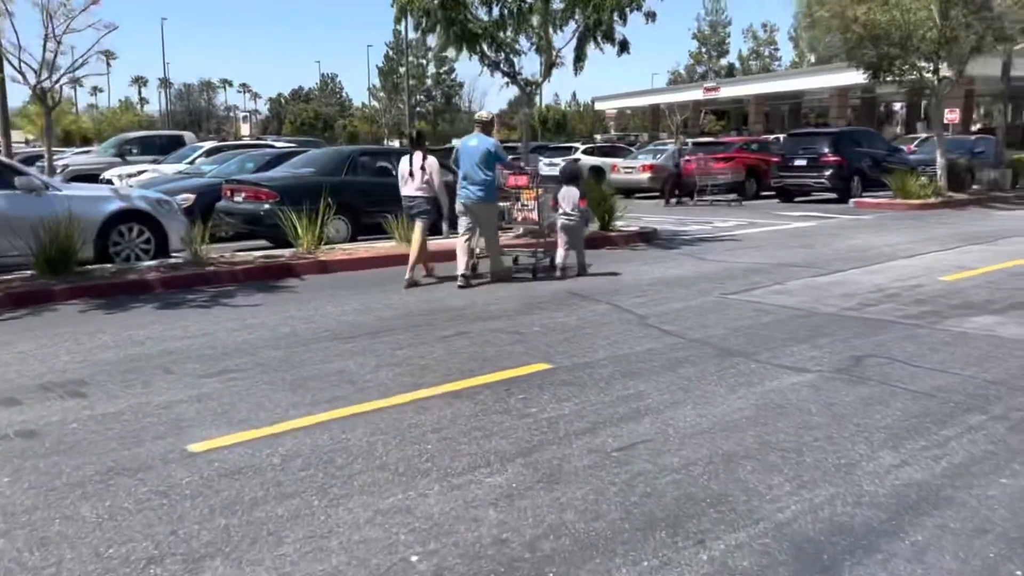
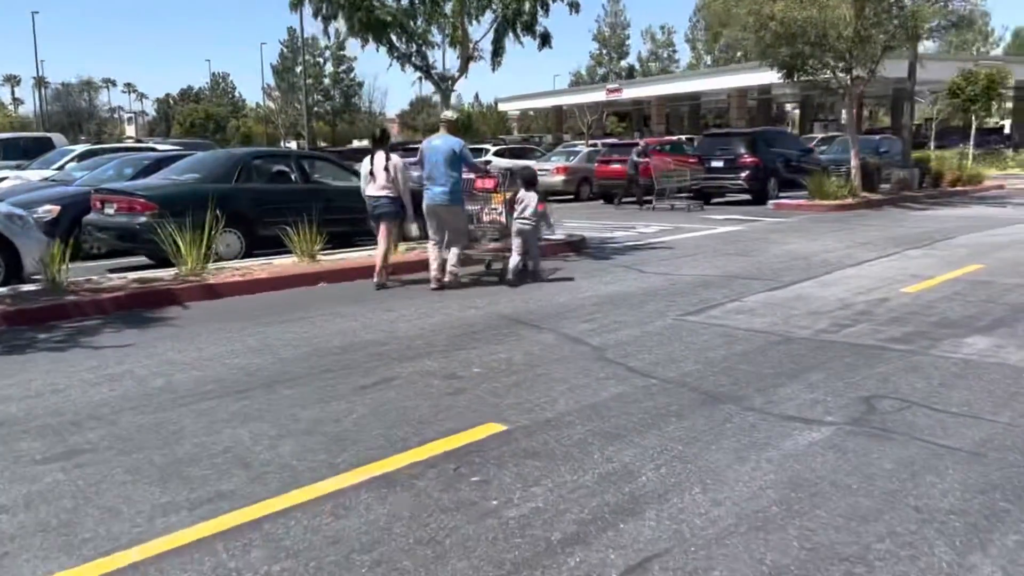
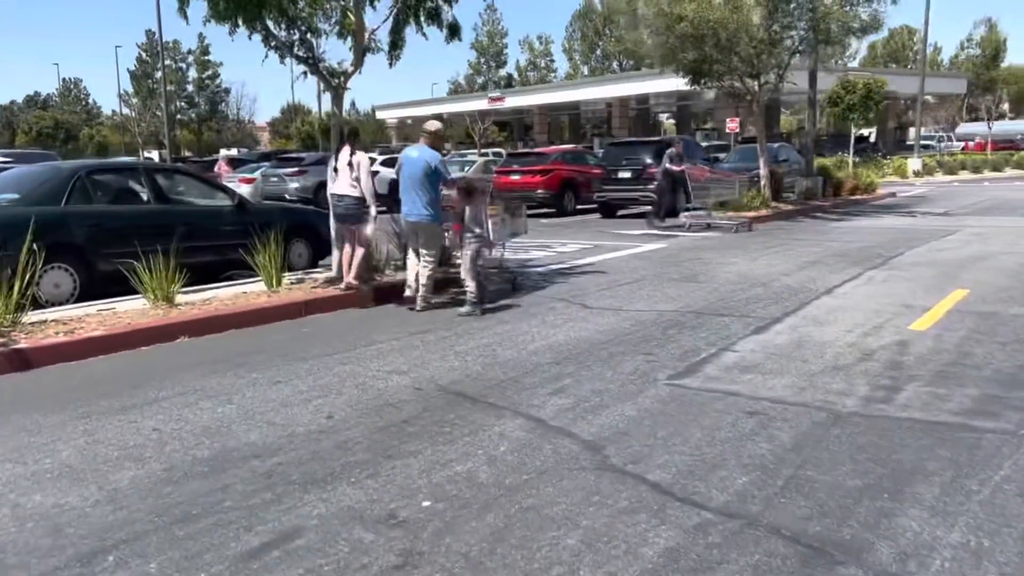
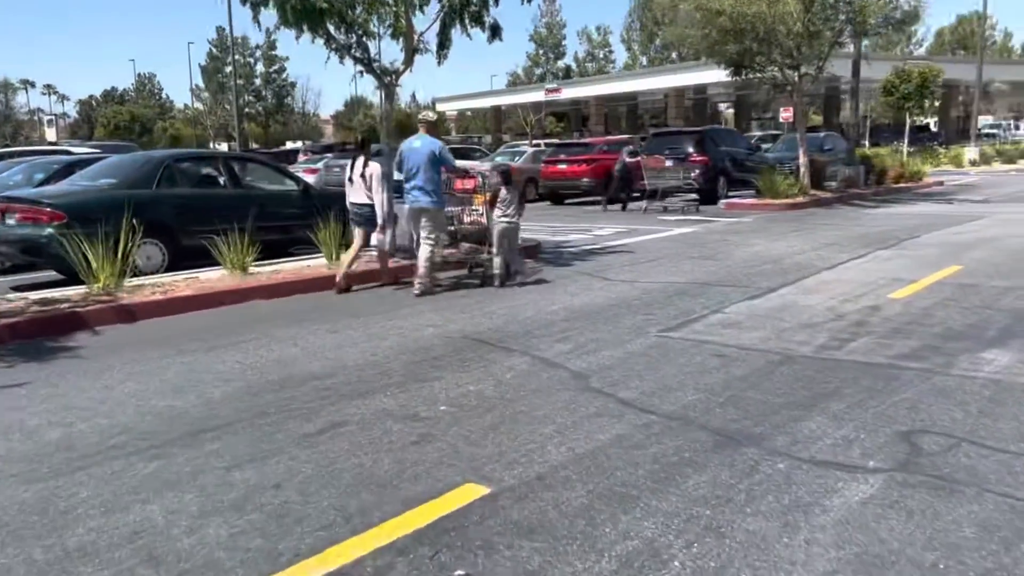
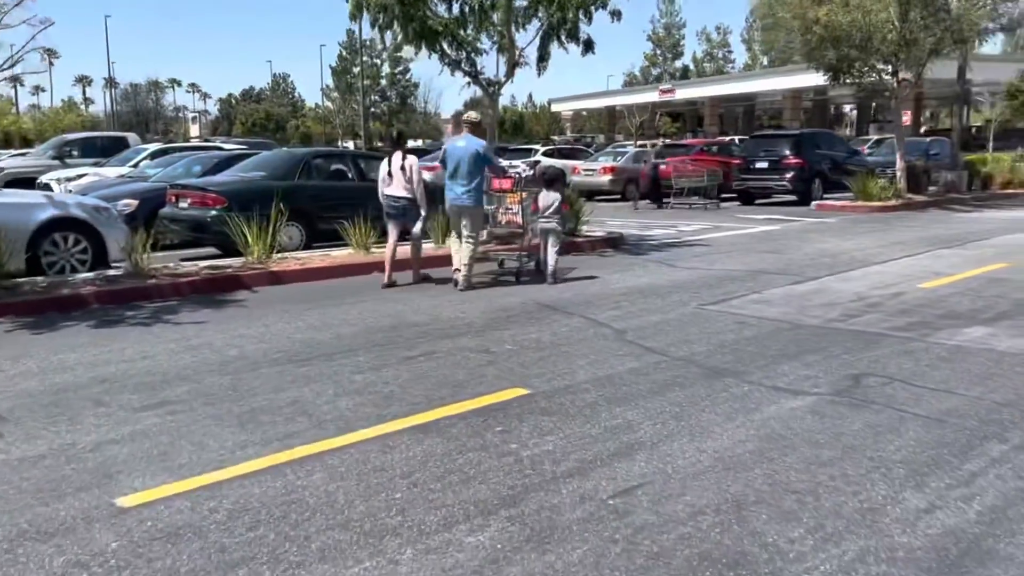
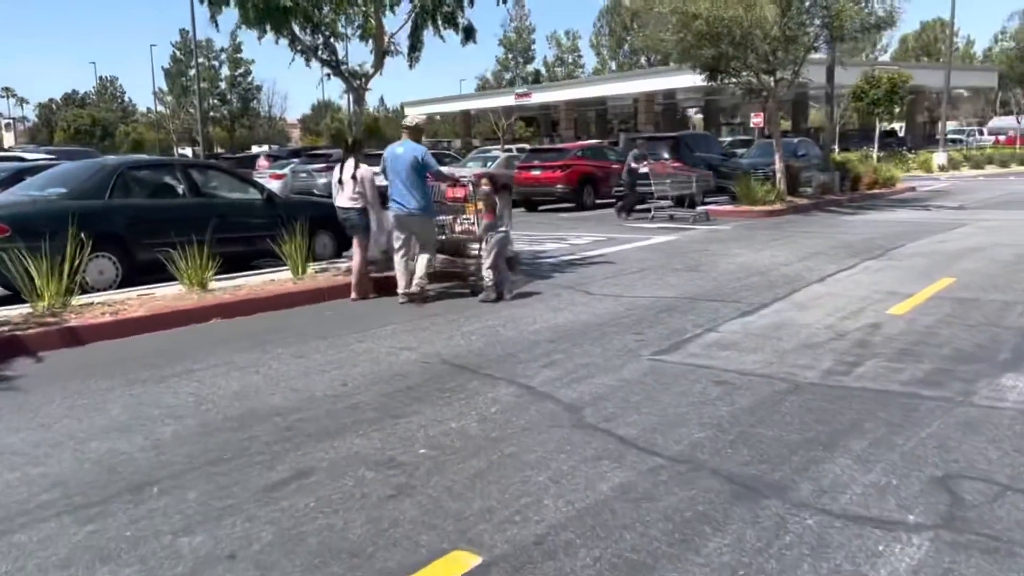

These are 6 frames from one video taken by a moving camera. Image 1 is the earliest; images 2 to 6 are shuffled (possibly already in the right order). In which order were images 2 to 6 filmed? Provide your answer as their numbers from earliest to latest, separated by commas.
5, 2, 4, 6, 3
